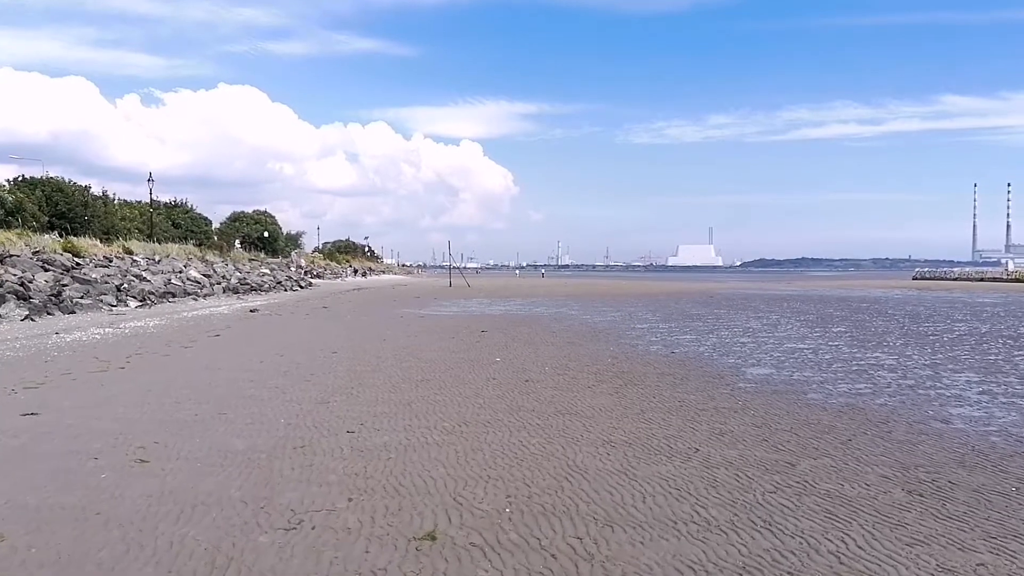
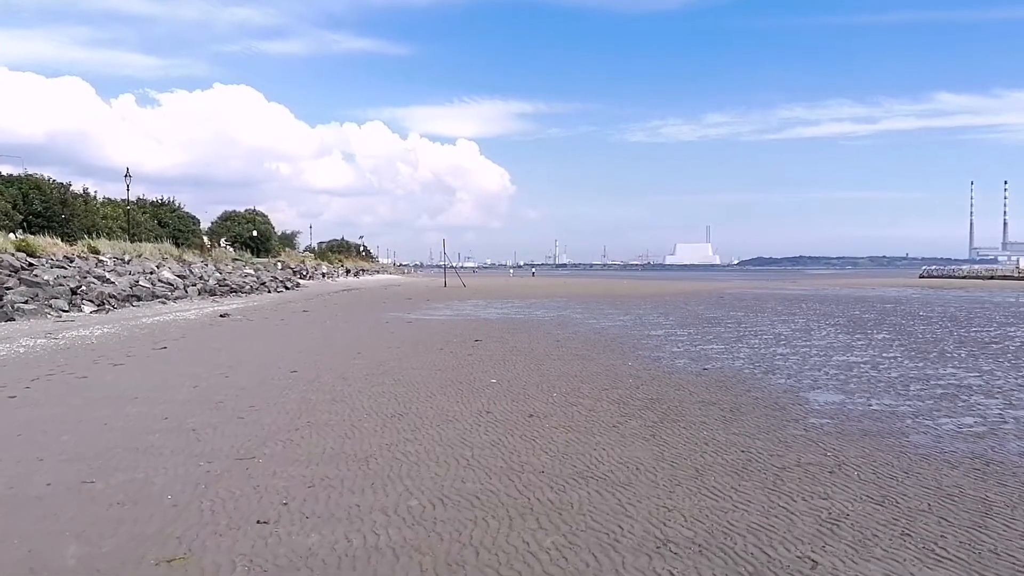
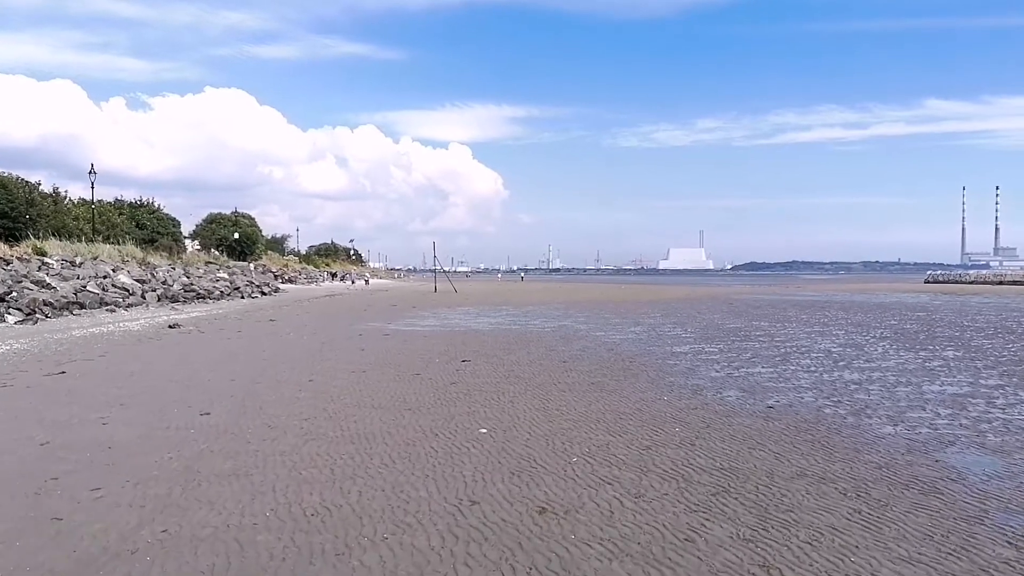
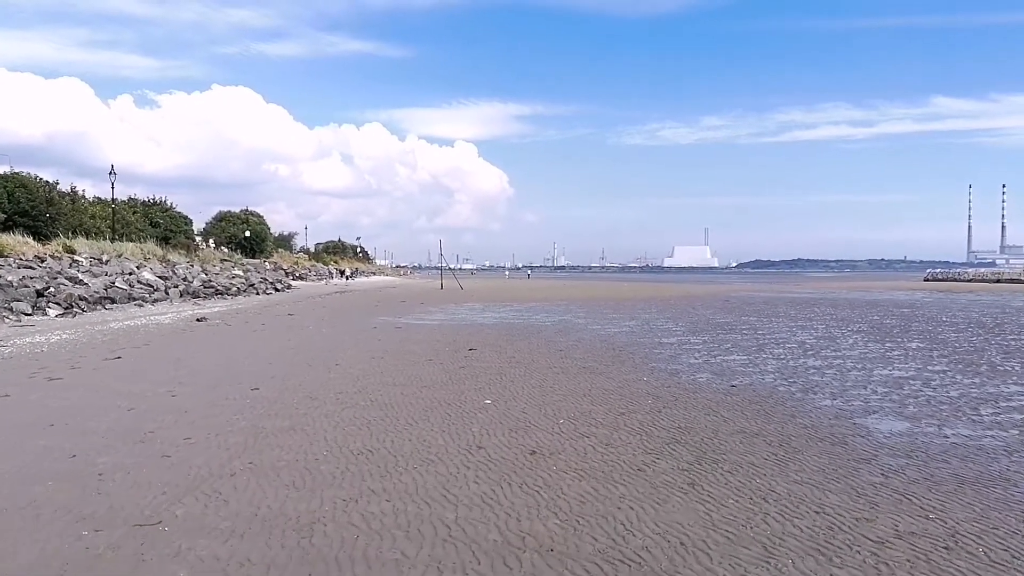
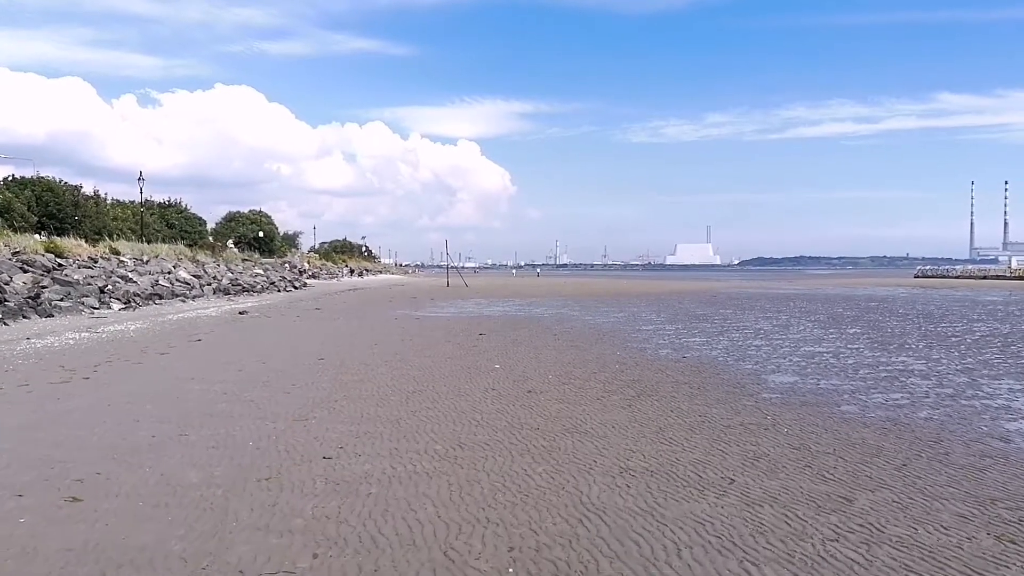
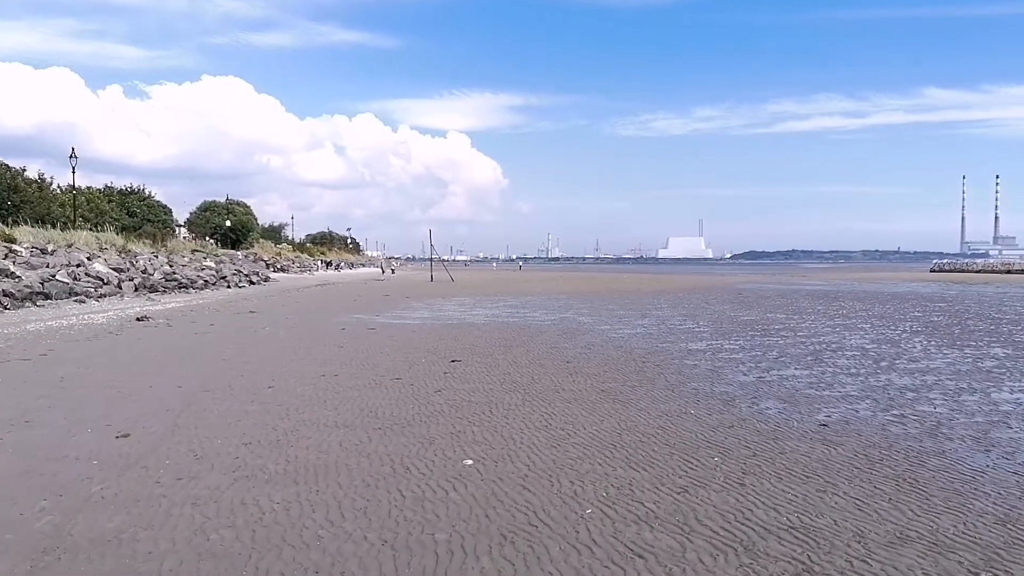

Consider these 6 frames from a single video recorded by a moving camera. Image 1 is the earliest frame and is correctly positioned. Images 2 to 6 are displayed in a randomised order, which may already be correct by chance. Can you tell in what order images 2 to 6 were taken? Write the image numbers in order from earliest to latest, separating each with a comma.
5, 2, 4, 3, 6
